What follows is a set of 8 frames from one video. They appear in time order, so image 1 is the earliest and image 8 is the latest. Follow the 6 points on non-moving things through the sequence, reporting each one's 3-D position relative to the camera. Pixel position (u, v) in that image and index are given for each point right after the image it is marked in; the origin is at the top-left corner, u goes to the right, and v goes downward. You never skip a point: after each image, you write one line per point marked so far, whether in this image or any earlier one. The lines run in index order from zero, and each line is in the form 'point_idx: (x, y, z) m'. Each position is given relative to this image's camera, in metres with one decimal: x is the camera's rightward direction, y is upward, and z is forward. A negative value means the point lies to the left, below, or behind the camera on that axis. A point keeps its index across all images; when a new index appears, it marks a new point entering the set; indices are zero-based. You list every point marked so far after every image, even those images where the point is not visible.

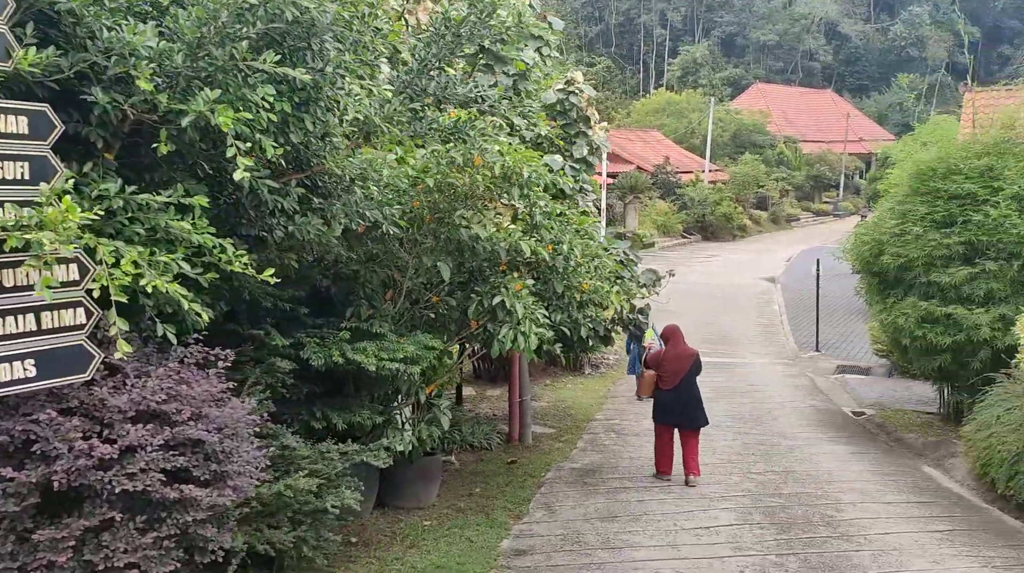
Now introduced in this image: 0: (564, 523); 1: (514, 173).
0: (+0.3, -1.5, +6.4) m
1: (0.0, +0.7, +5.4) m
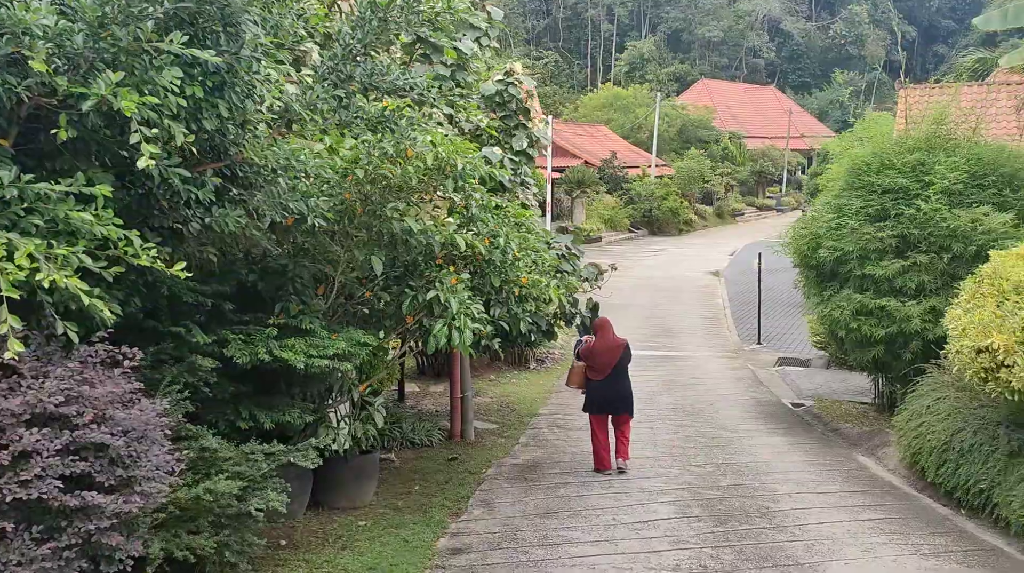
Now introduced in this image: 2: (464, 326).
0: (-0.1, -1.5, +6.4) m
1: (-0.4, +0.7, +5.4) m
2: (-0.3, -0.2, +5.4) m
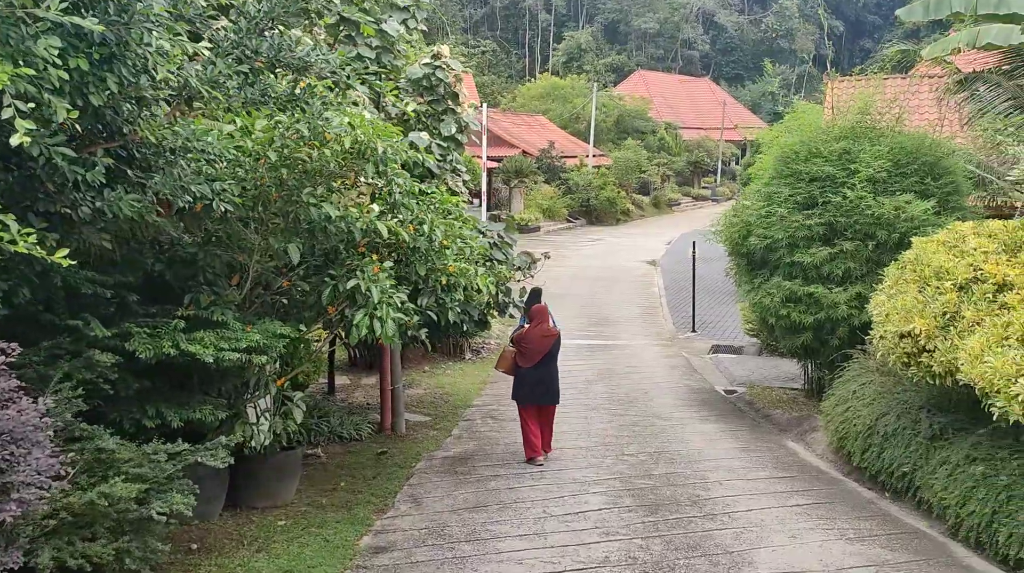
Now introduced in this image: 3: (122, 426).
0: (-0.5, -1.4, +6.3) m
1: (-0.8, +0.7, +5.3) m
2: (-0.7, -0.1, +5.3) m
3: (-2.0, -0.7, +5.2) m
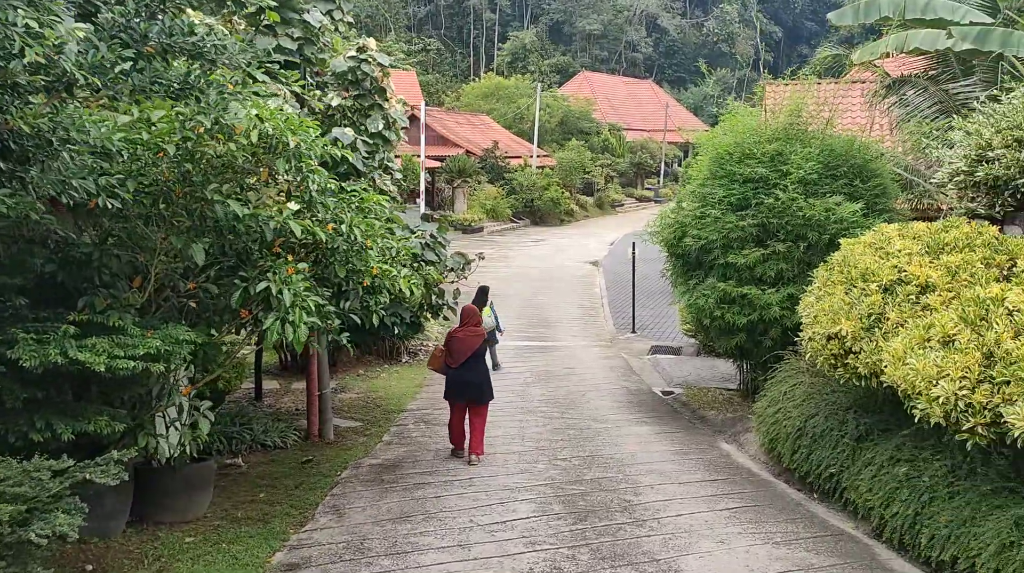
0: (-1.0, -1.4, +6.1) m
1: (-1.2, +0.7, +5.1) m
2: (-1.1, -0.2, +5.1) m
3: (-2.4, -0.7, +4.9) m
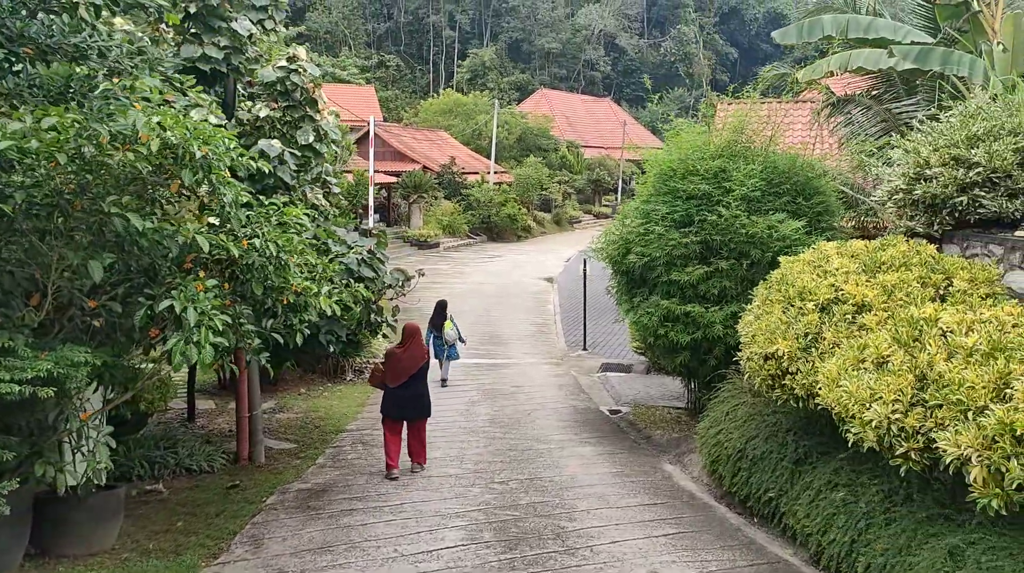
0: (-1.4, -1.5, +5.8) m
1: (-1.5, +0.6, +4.8) m
2: (-1.5, -0.3, +4.9) m
3: (-2.7, -0.8, +4.6) m
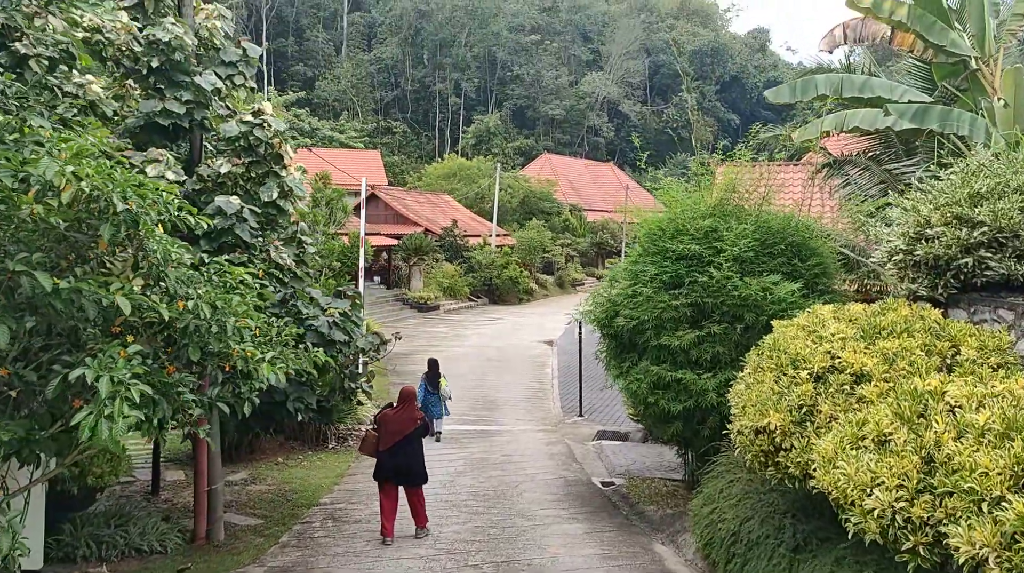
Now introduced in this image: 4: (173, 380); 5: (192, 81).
0: (-1.6, -1.9, +5.2) m
1: (-1.7, +0.3, +4.4) m
2: (-1.6, -0.5, +4.3) m
3: (-2.9, -1.1, +4.0) m
4: (-1.7, -0.5, +5.2) m
5: (-2.2, +1.4, +7.1) m
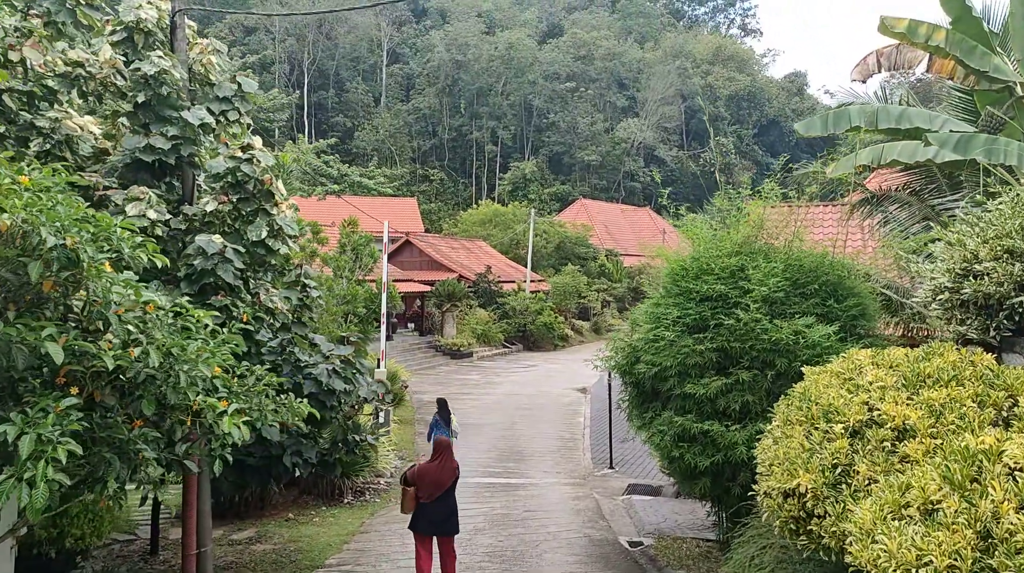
0: (-1.6, -2.1, +4.6) m
1: (-1.8, +0.2, +3.9) m
2: (-1.7, -0.7, +3.8) m
3: (-3.0, -1.2, +3.5) m
4: (-1.8, -0.7, +4.7) m
5: (-2.2, +1.1, +6.7) m
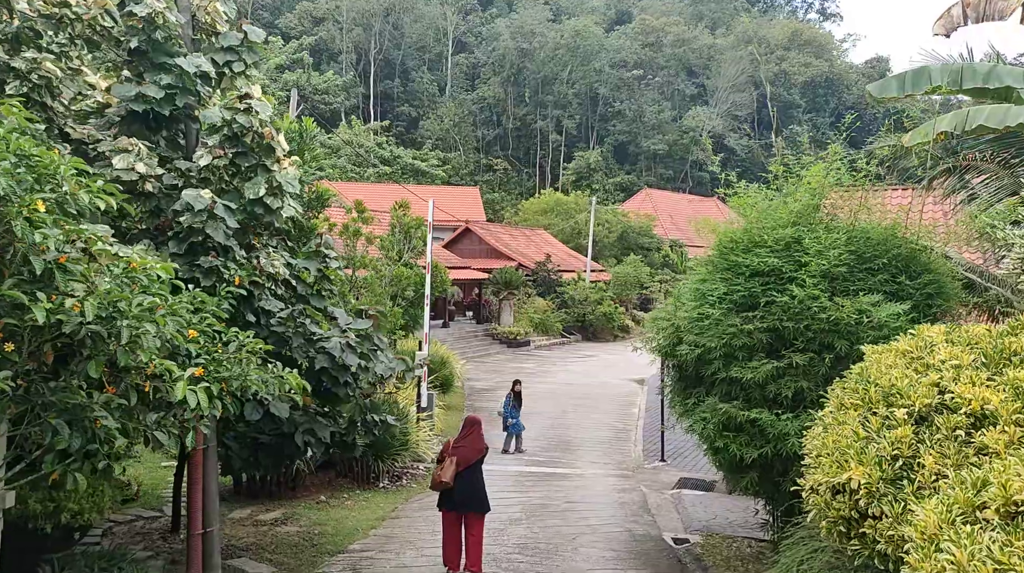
0: (-1.6, -1.9, +4.0) m
1: (-1.8, +0.4, +3.3) m
2: (-1.8, -0.5, +3.2) m
3: (-3.1, -1.0, +3.0) m
4: (-1.8, -0.5, +4.1) m
5: (-2.1, +1.4, +6.2) m
